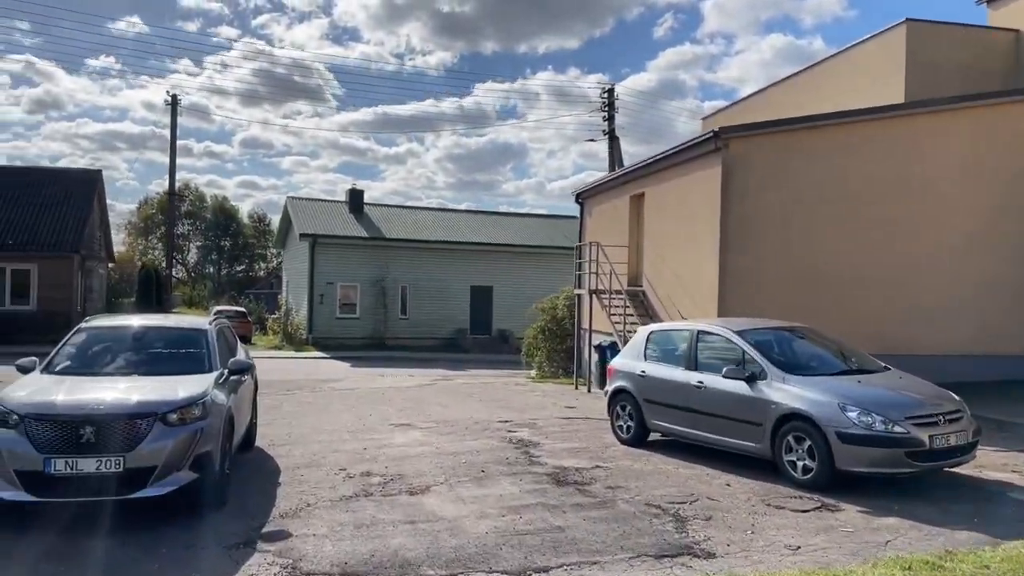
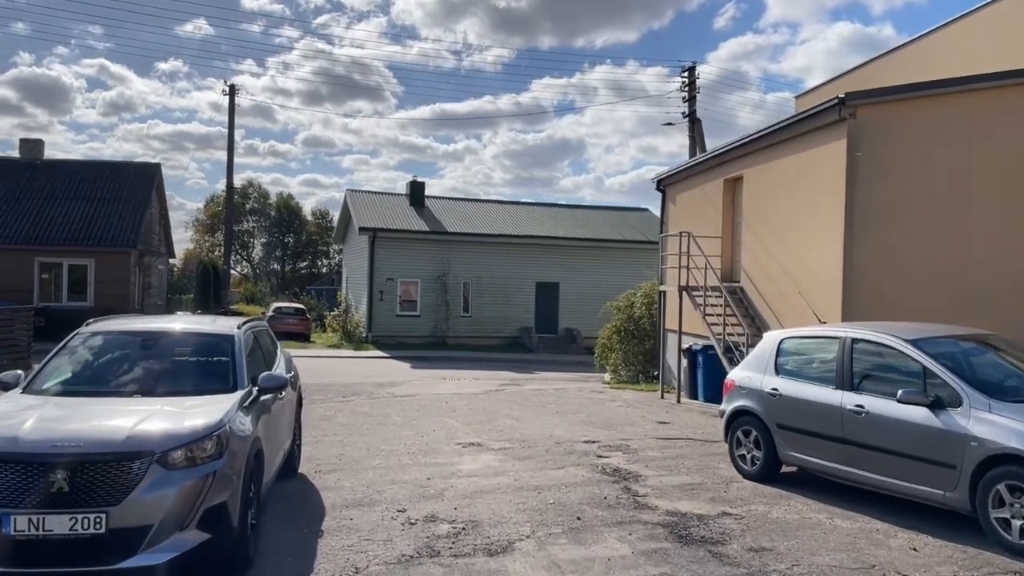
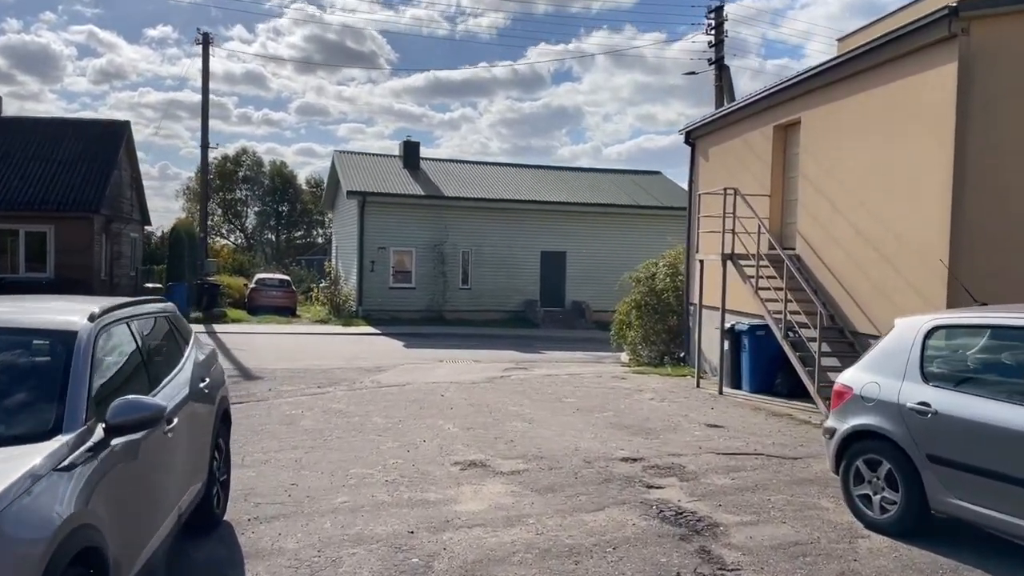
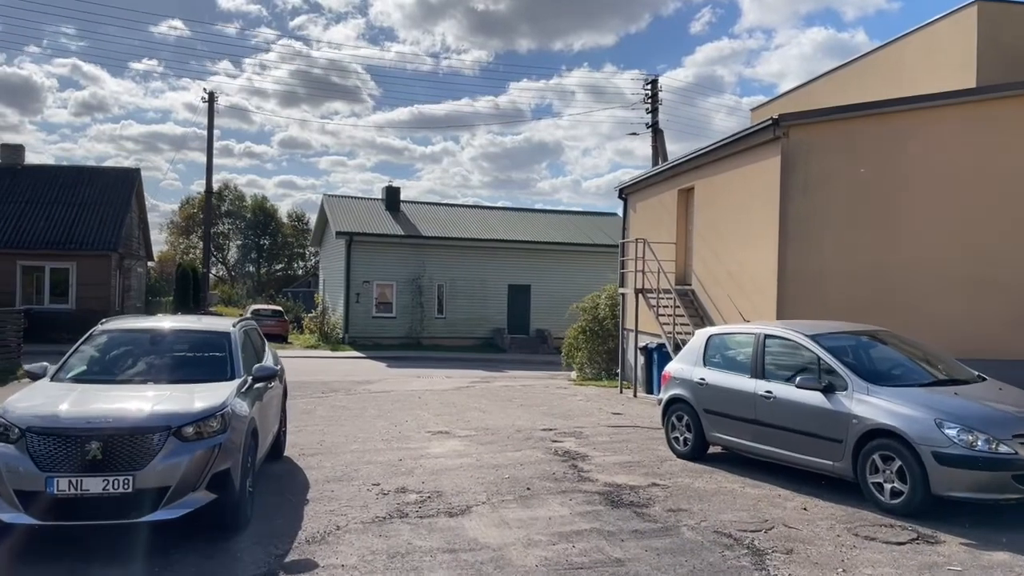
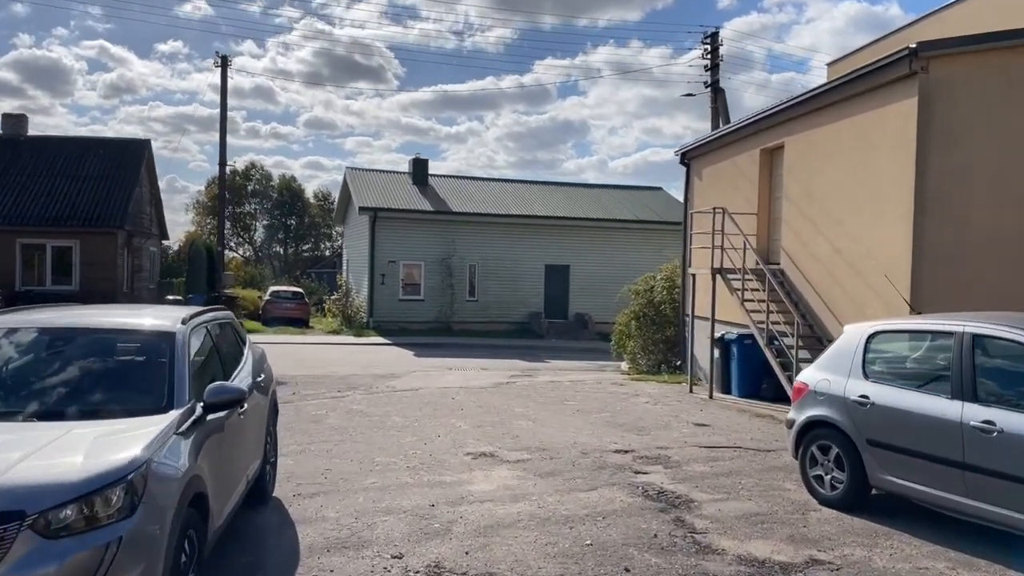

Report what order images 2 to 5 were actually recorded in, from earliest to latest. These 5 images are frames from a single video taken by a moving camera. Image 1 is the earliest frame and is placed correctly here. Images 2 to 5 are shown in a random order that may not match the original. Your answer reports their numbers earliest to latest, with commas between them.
4, 2, 5, 3
